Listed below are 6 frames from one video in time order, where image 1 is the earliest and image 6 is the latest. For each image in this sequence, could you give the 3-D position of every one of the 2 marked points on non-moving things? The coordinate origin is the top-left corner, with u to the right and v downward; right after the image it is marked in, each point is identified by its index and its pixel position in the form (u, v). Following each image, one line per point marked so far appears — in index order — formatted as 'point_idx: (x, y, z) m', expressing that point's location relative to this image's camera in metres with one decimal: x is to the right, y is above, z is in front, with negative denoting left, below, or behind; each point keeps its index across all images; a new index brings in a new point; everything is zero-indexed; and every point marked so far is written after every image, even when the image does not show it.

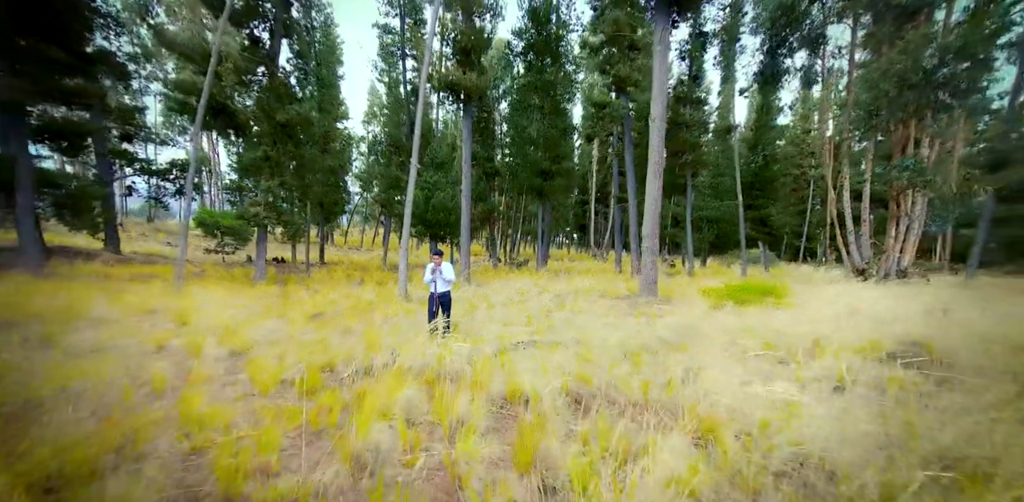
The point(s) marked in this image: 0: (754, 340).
0: (+2.8, -0.9, +4.9) m
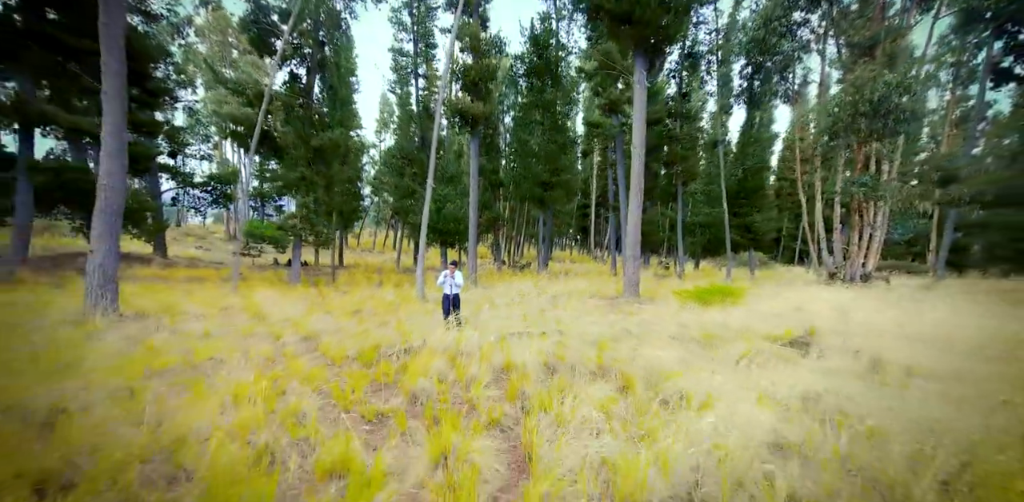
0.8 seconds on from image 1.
0: (+2.7, -1.0, +6.3) m
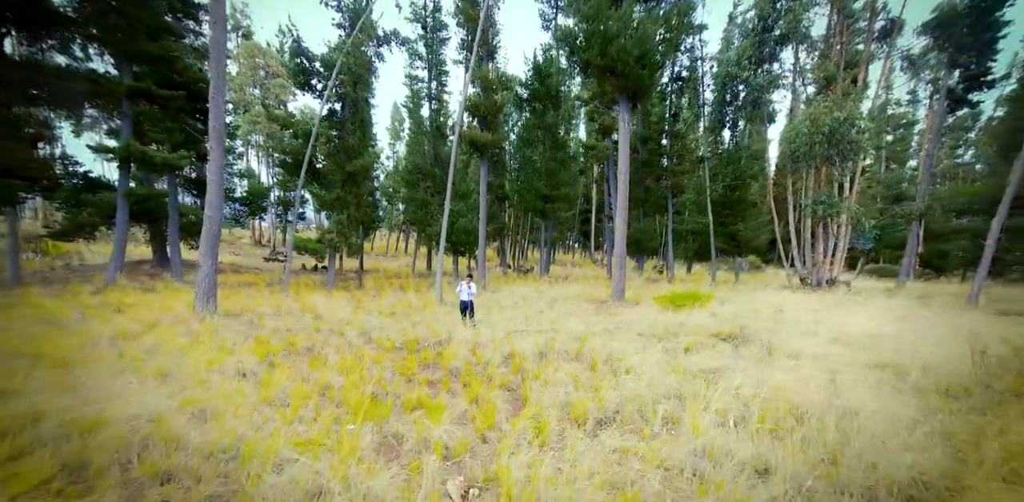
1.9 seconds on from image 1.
0: (+2.8, -1.3, +8.1) m
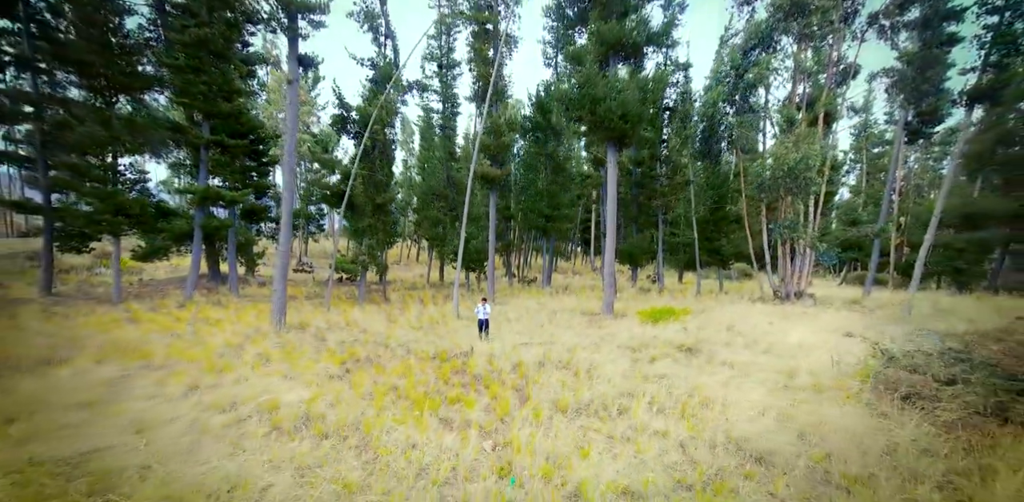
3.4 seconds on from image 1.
0: (+2.9, -1.8, +10.2) m
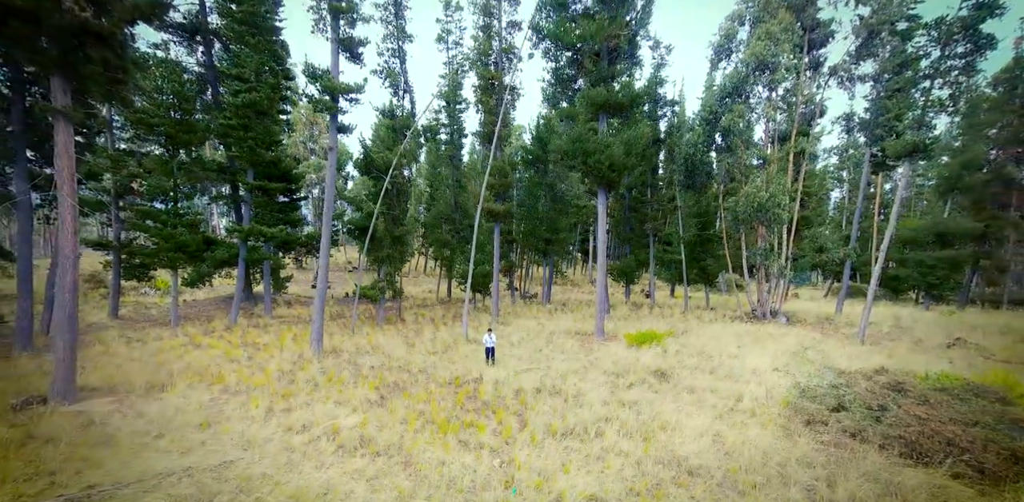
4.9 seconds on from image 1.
0: (+3.0, -2.7, +12.0) m
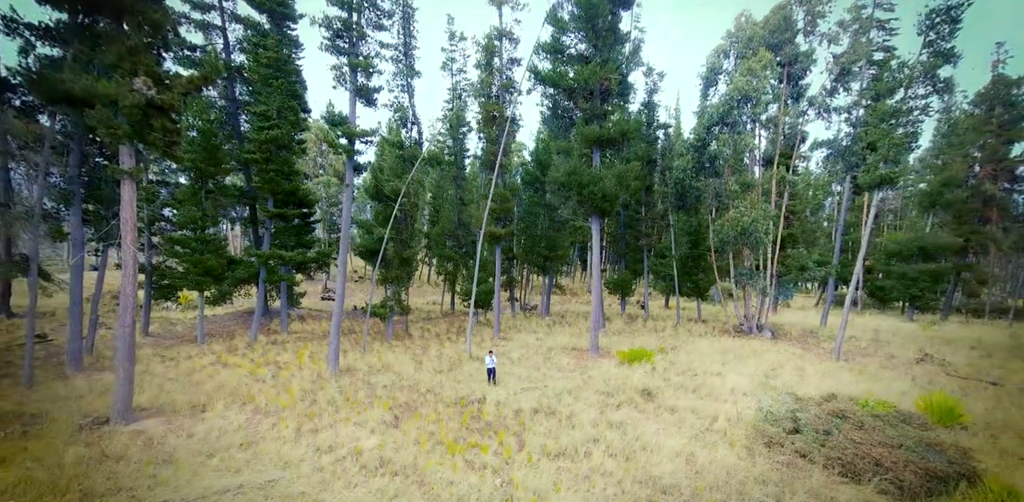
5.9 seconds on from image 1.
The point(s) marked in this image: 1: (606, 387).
0: (+3.0, -3.5, +13.1) m
1: (+2.4, -3.4, +13.2) m
